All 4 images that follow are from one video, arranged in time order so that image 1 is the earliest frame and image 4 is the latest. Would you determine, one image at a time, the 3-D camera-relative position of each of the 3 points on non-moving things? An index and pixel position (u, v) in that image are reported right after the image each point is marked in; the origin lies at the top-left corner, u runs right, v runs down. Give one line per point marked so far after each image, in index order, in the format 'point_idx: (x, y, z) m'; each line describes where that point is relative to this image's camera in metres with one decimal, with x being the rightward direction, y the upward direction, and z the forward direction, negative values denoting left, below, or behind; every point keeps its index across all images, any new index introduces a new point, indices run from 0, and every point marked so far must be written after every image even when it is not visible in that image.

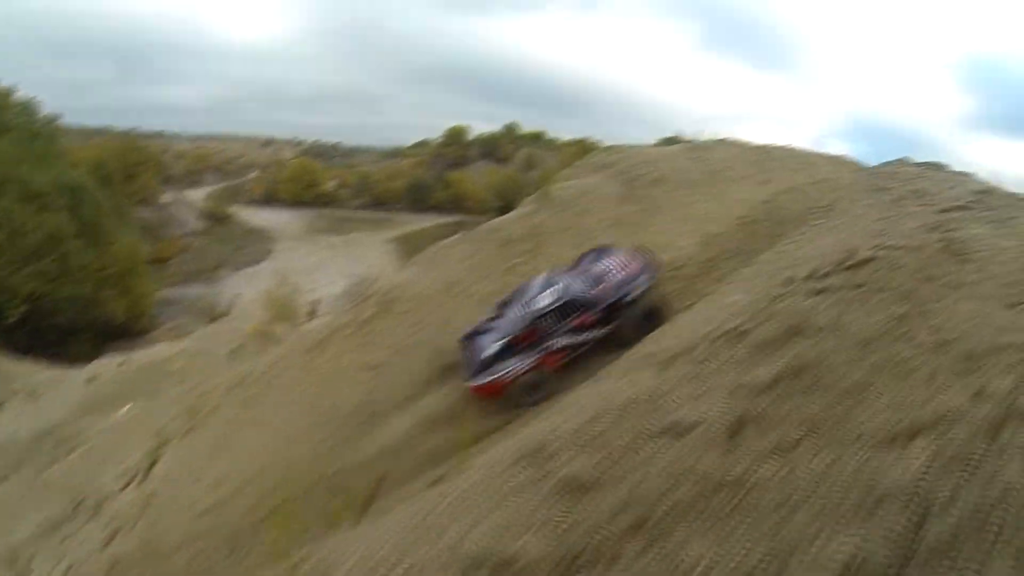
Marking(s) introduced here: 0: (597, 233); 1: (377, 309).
0: (+1.1, +0.7, +11.3) m
1: (-1.8, -0.2, +12.2) m
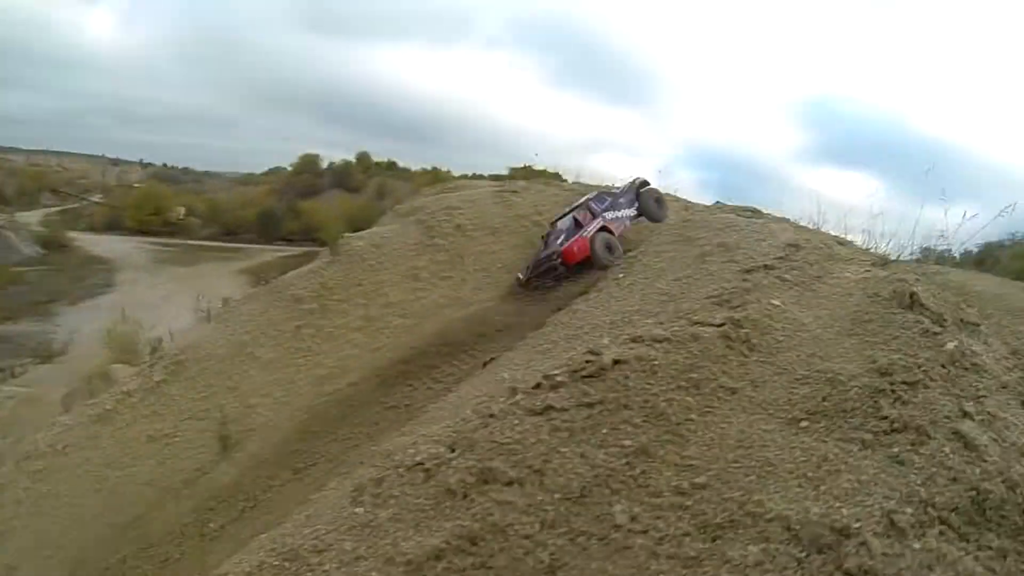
0: (-1.0, +0.2, +10.1) m
1: (-4.0, -0.8, +10.6) m
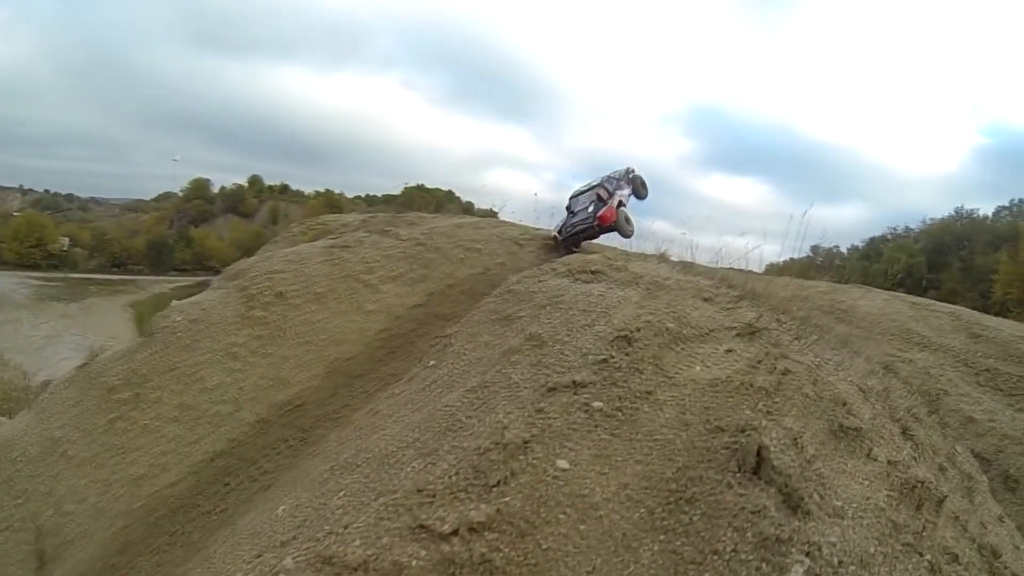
0: (-2.4, -0.4, +8.8) m
1: (-5.4, -1.6, +9.1) m
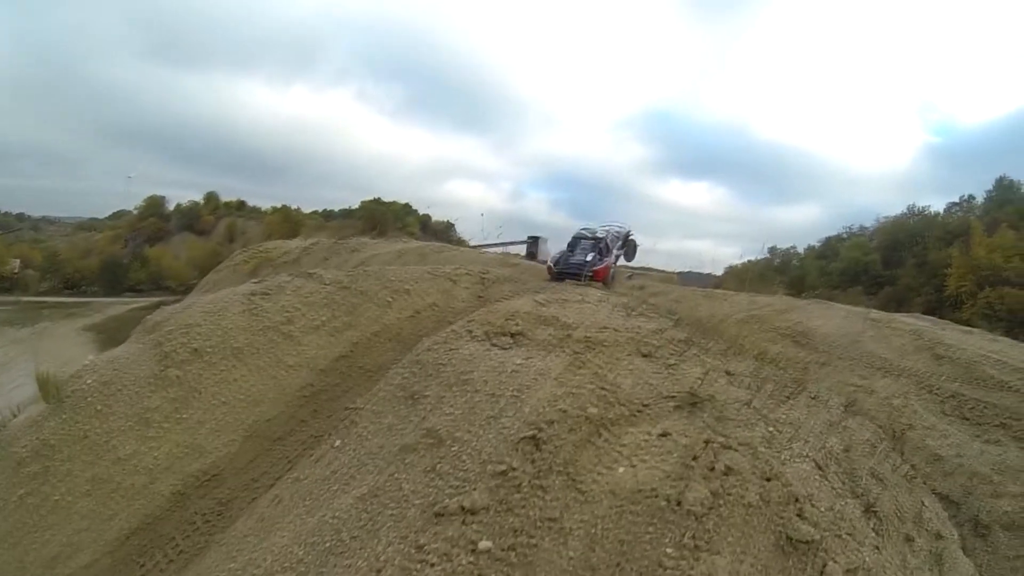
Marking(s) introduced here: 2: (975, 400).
0: (-2.9, -0.8, +8.2) m
1: (-5.9, -2.1, +8.4) m
2: (+3.3, -0.8, +6.4) m
